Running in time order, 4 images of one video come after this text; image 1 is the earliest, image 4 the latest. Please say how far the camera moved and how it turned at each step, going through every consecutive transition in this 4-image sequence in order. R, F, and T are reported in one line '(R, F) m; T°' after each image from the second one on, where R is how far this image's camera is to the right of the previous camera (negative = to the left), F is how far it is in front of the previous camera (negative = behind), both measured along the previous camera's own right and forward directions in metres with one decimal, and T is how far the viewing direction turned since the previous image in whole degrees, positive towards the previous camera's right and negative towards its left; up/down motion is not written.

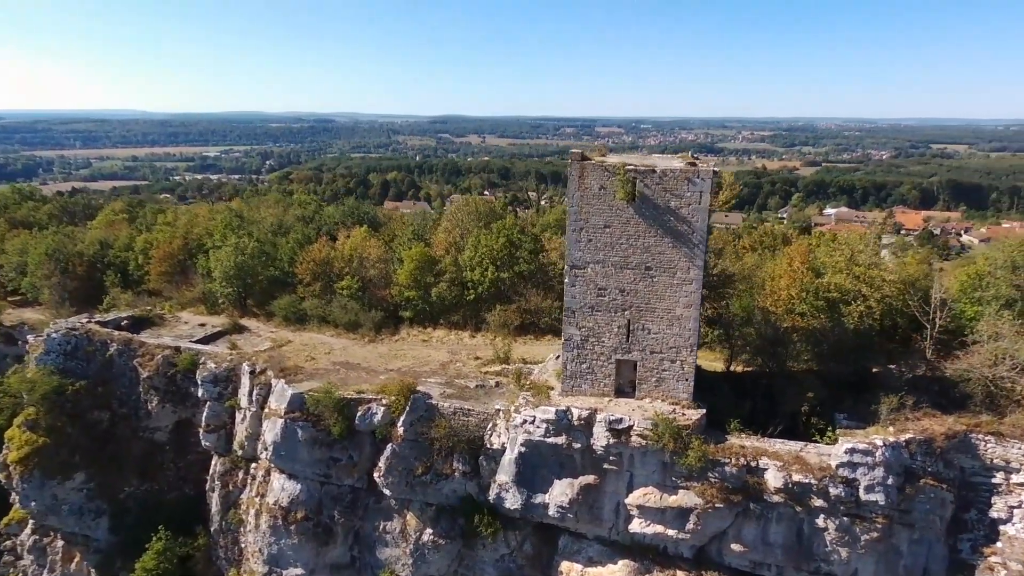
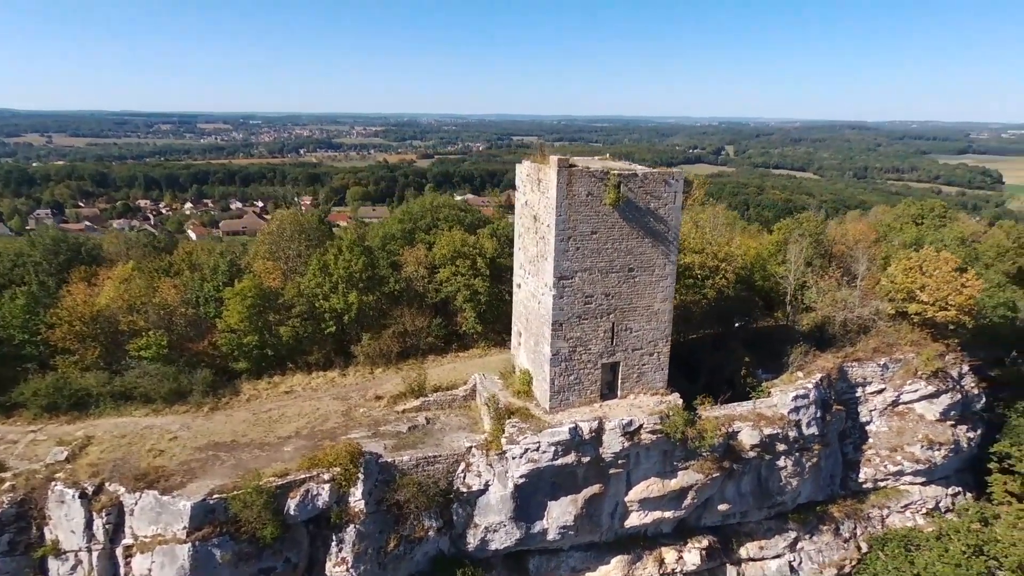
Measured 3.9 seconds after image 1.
(-5.8, +2.8) m; +32°
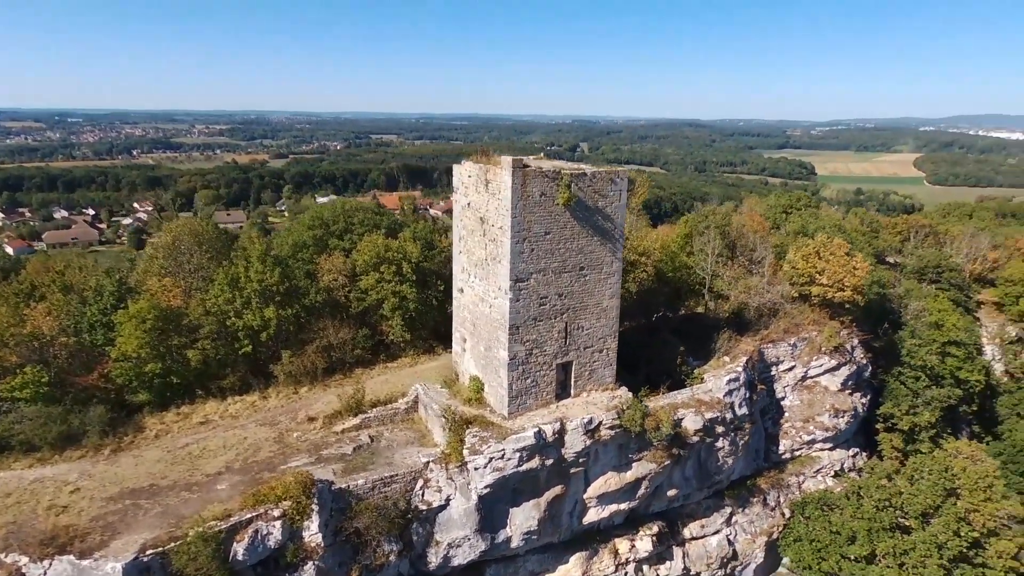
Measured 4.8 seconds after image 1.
(-1.6, +0.5) m; +12°
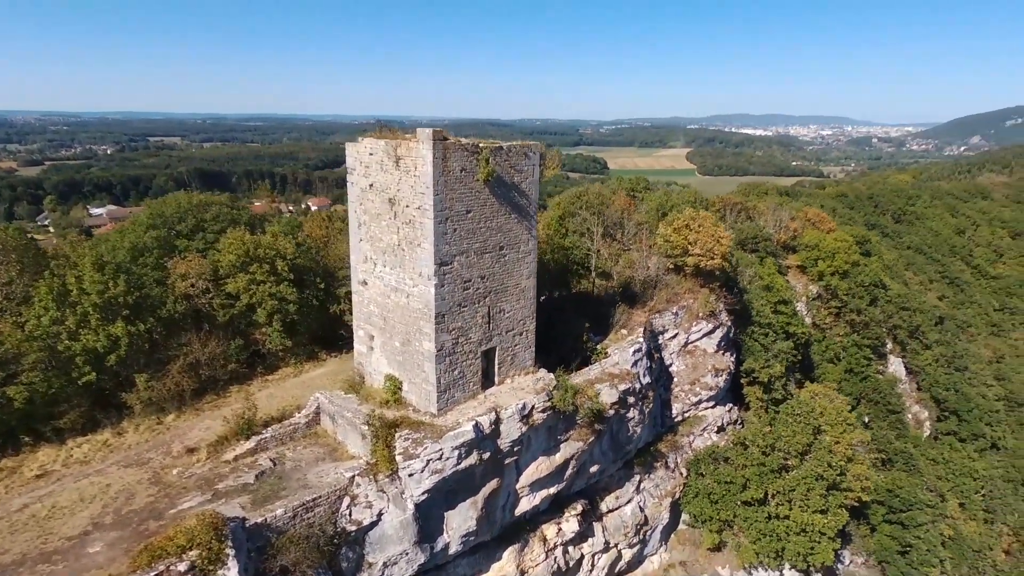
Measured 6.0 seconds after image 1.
(-1.8, +1.0) m; +16°
